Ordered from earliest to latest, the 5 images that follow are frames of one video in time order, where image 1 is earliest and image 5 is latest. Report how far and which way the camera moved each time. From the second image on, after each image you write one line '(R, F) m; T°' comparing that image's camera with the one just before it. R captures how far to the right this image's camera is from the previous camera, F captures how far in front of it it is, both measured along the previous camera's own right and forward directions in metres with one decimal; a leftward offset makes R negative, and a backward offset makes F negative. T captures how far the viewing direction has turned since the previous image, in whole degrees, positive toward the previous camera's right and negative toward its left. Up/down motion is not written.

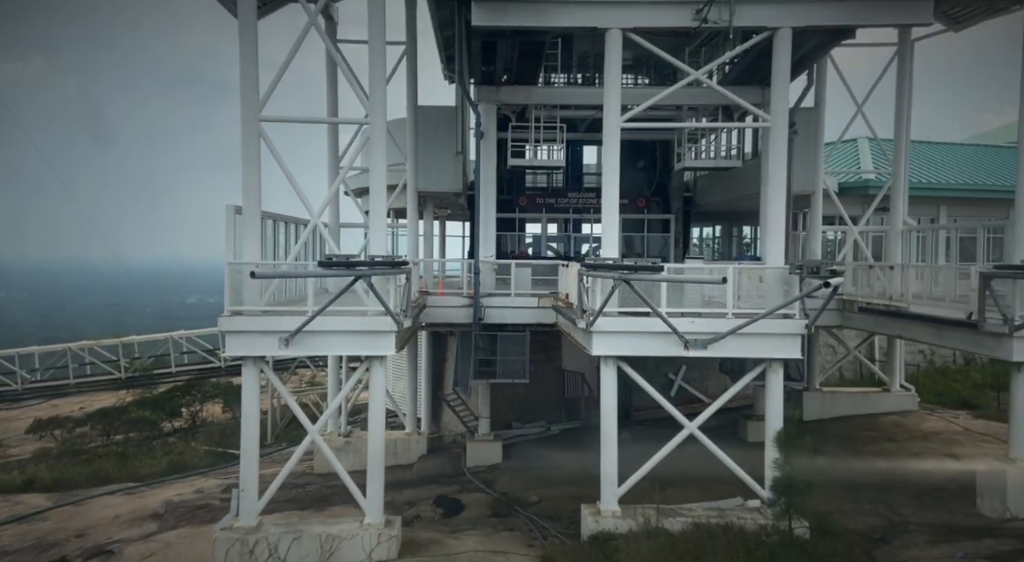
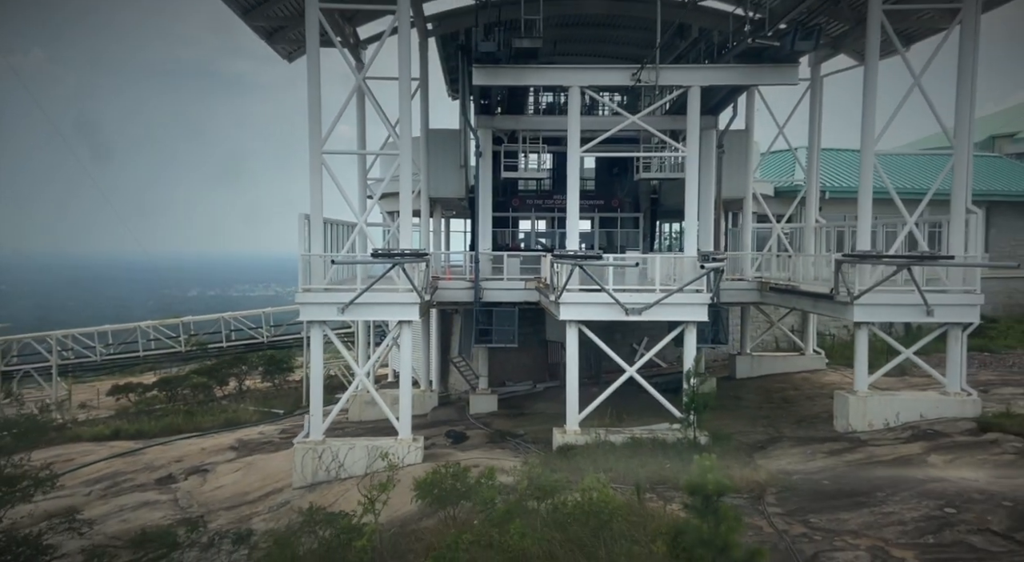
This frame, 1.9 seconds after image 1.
(+0.2, -3.4) m; 0°
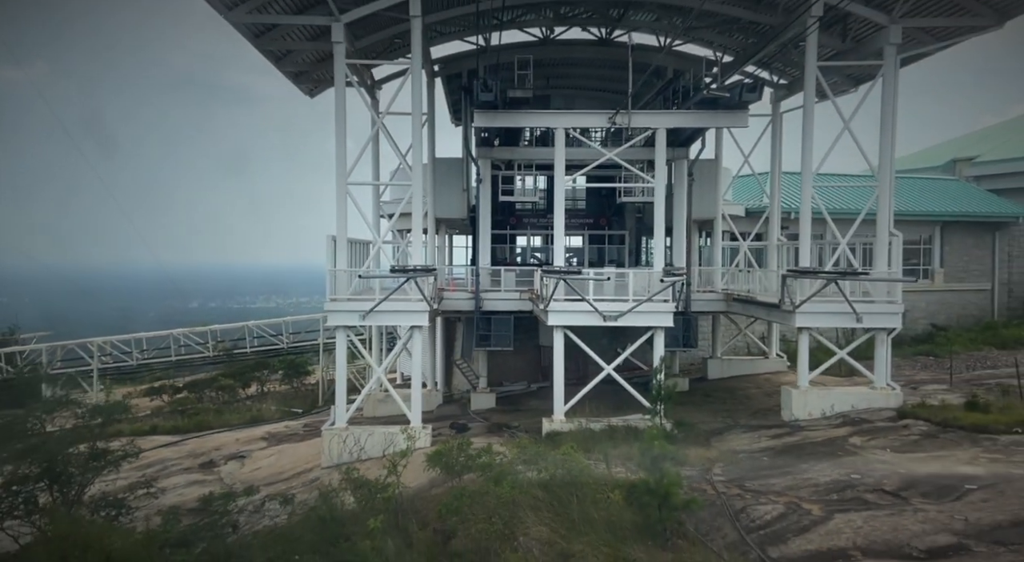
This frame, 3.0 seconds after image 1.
(+0.1, -2.2) m; 0°
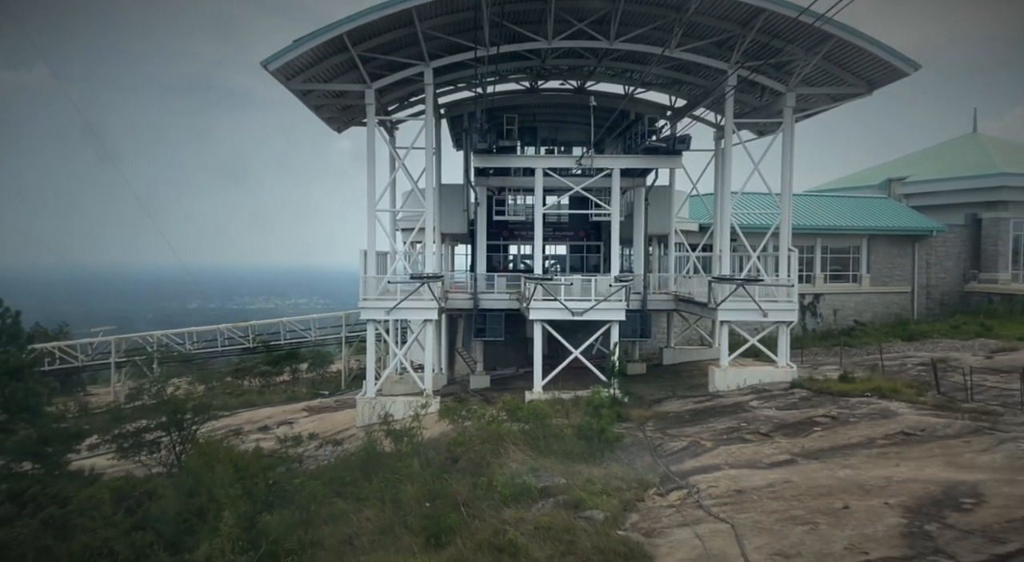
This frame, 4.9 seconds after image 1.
(+0.3, -4.3) m; 0°
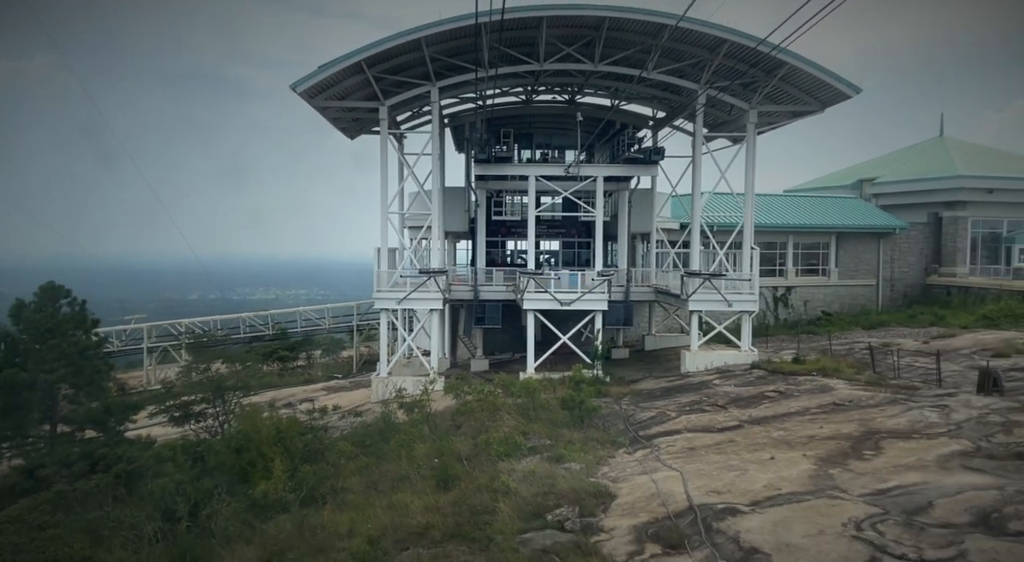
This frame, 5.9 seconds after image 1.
(+0.1, -2.5) m; 0°
